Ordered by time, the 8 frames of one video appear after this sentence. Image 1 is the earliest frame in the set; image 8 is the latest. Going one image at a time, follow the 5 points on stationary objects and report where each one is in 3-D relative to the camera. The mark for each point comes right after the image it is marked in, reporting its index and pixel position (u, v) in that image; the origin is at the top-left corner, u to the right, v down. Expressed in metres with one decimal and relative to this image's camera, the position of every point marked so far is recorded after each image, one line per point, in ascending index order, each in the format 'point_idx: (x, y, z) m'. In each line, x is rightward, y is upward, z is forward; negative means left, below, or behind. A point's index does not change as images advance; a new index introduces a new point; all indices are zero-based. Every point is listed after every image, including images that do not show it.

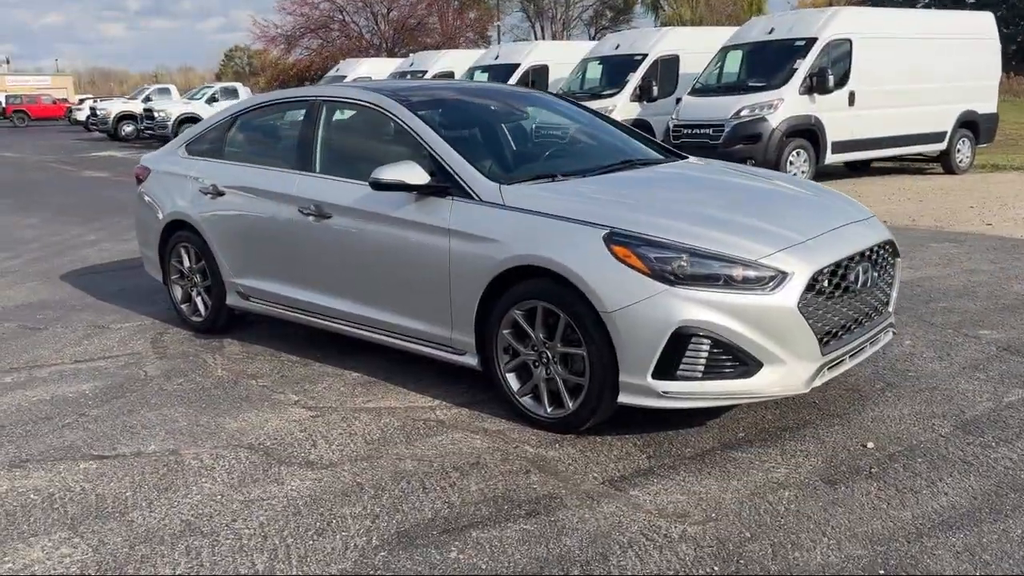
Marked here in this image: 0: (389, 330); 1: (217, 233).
0: (-0.7, -0.2, +5.3) m
1: (-1.9, +0.4, +6.2) m
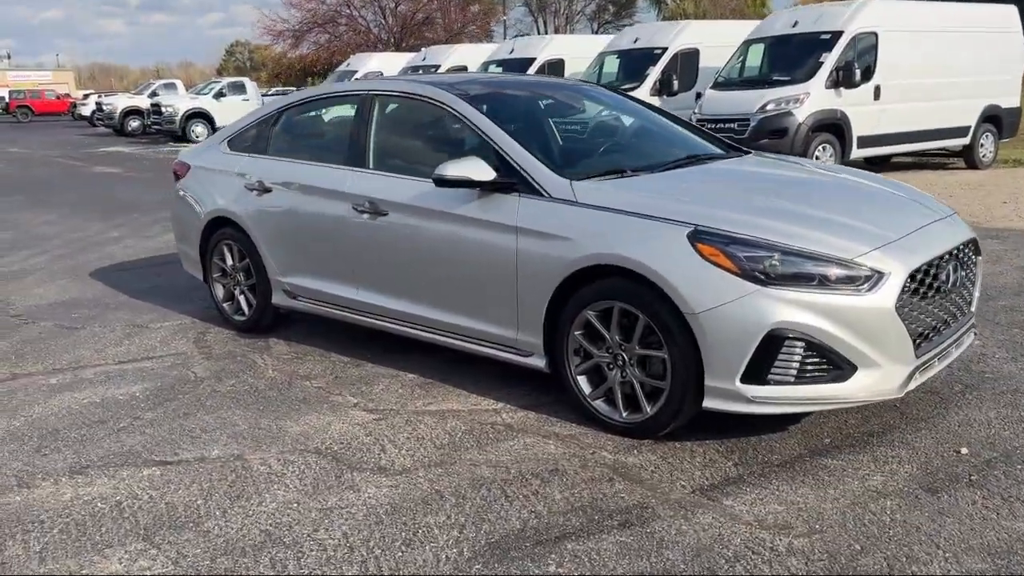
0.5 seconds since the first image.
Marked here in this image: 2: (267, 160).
0: (-0.4, -0.2, +5.1) m
1: (-1.6, +0.4, +6.0) m
2: (-1.6, +0.8, +6.1) m
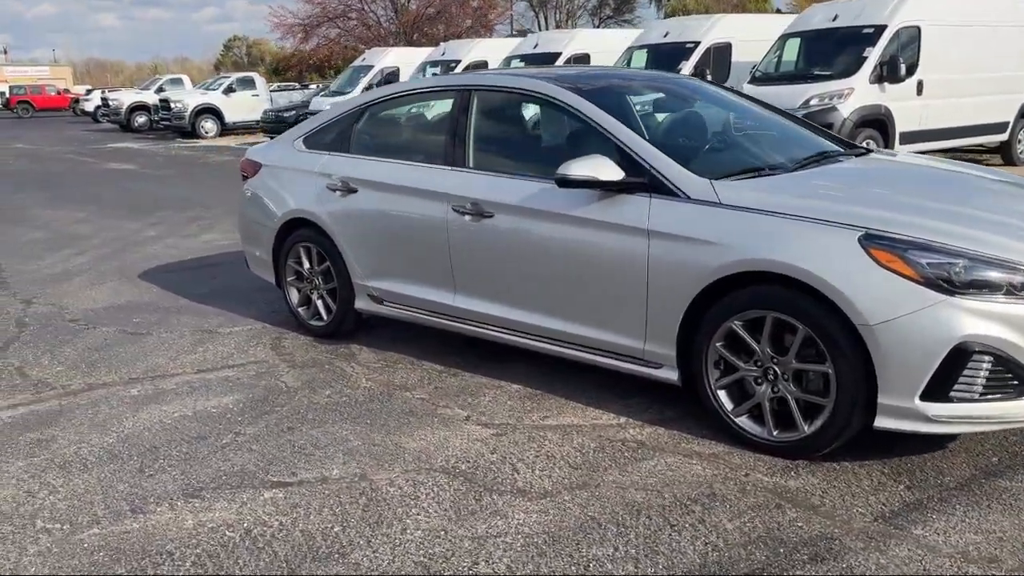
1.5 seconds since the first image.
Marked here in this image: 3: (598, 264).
0: (+0.2, -0.3, +4.8) m
1: (-1.0, +0.3, +5.7) m
2: (-1.0, +0.8, +5.8) m
3: (+0.4, +0.1, +4.5) m
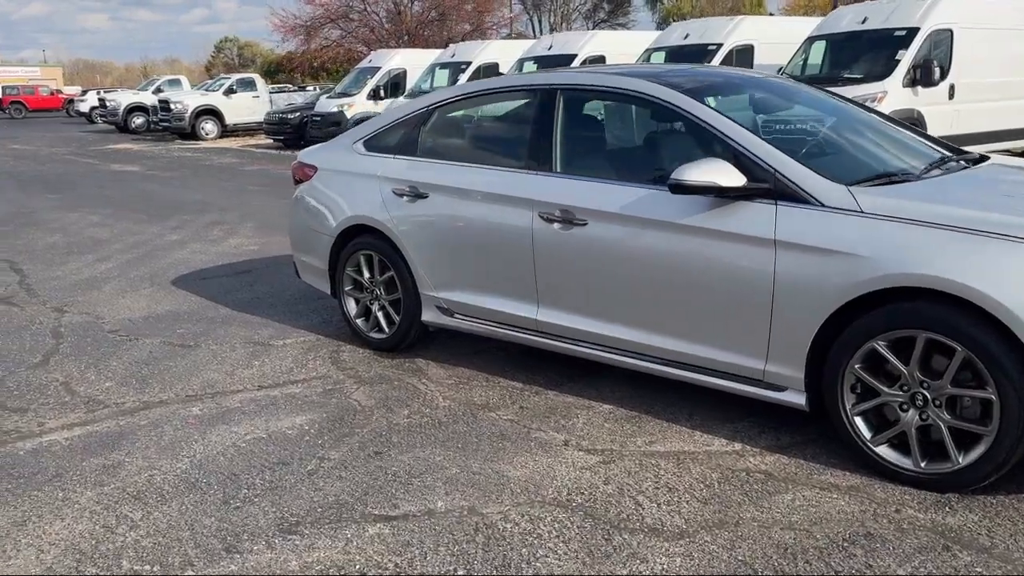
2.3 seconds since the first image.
0: (+0.7, -0.3, +4.5) m
1: (-0.5, +0.3, +5.4) m
2: (-0.5, +0.7, +5.5) m
3: (+0.9, +0.1, +4.2) m
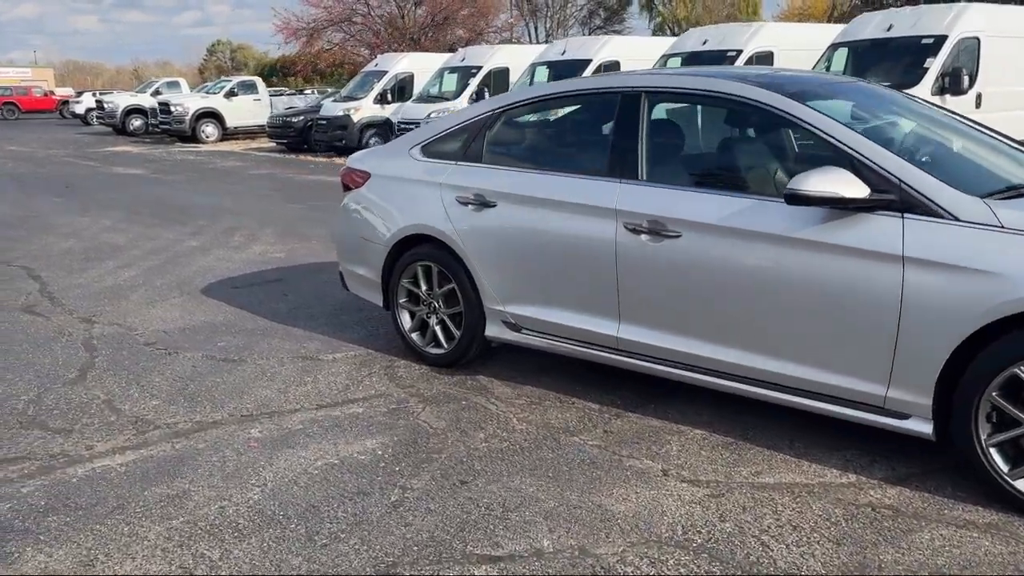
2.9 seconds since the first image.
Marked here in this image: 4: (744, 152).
0: (+1.1, -0.4, +4.2) m
1: (-0.2, +0.2, +5.1) m
2: (-0.1, +0.7, +5.2) m
3: (+1.2, 0.0, +3.9) m
4: (+1.0, +0.6, +4.3) m
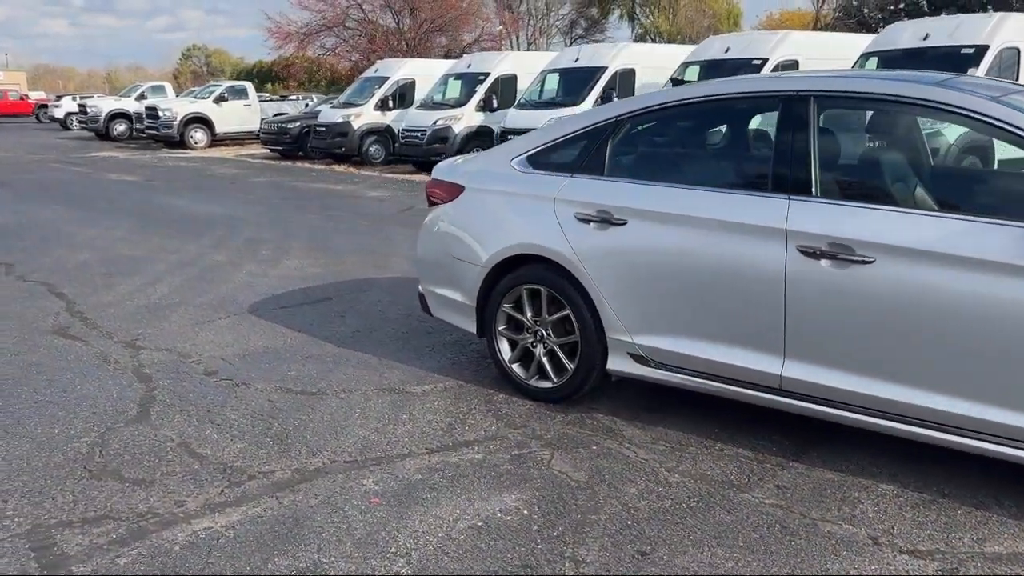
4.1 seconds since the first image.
0: (+1.7, -0.5, +3.7) m
1: (+0.5, +0.1, +4.5) m
2: (+0.5, +0.5, +4.6) m
3: (+1.9, -0.1, +3.3) m
4: (+1.7, +0.5, +3.7) m
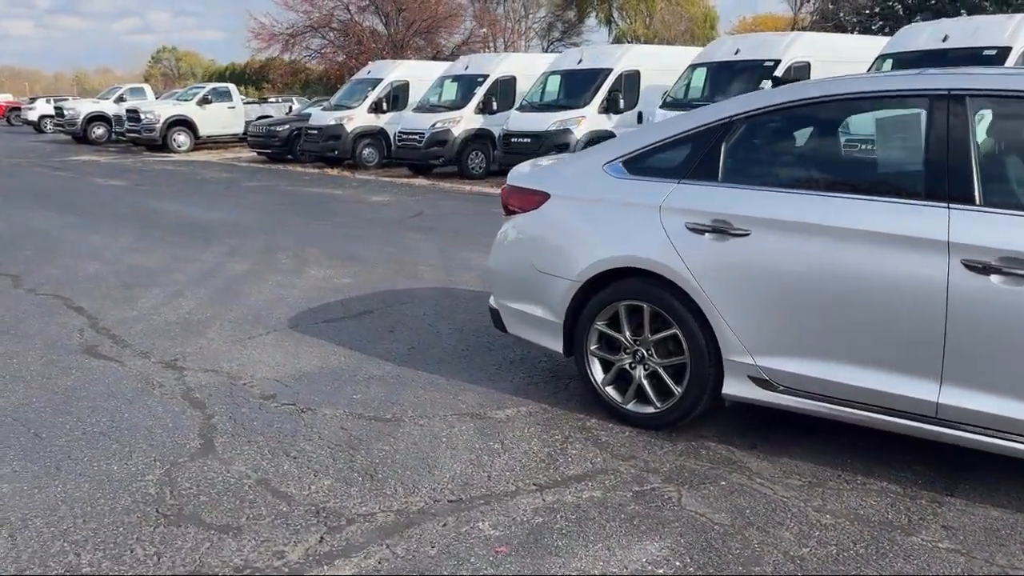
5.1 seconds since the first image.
0: (+2.2, -0.6, +3.3) m
1: (+0.9, 0.0, +4.1) m
2: (+0.9, +0.4, +4.2) m
3: (+2.4, -0.2, +3.0) m
4: (+2.2, +0.4, +3.4) m
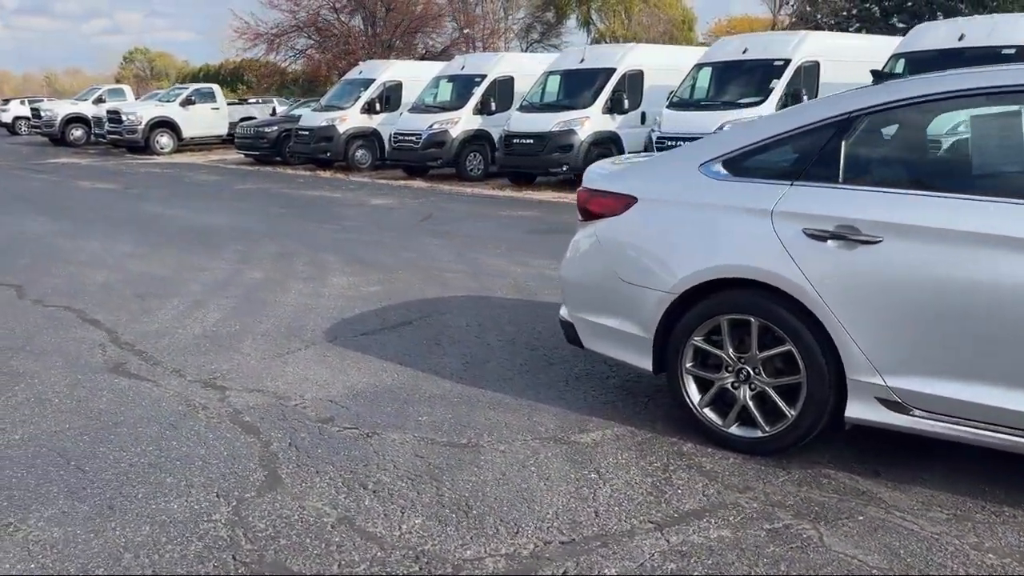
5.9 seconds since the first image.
0: (+2.6, -0.6, +3.0) m
1: (+1.3, -0.1, +3.8) m
2: (+1.3, +0.4, +3.9) m
3: (+2.8, -0.2, +2.7) m
4: (+2.6, +0.4, +3.0) m
